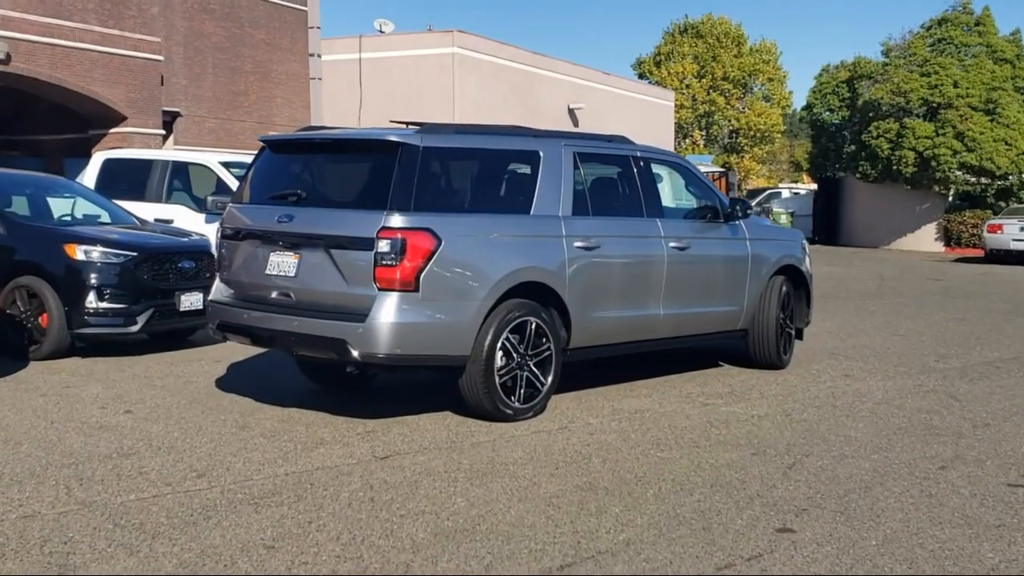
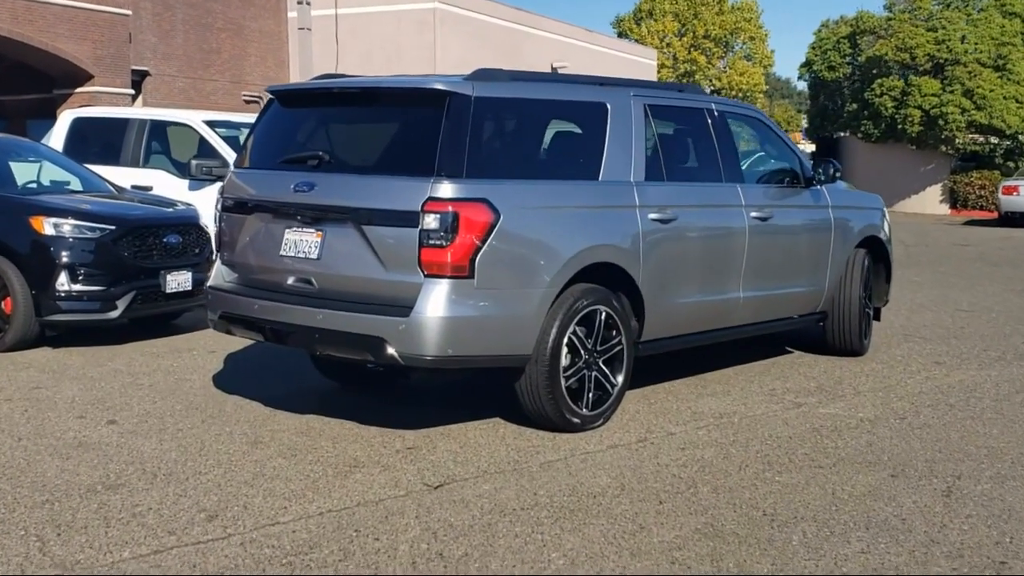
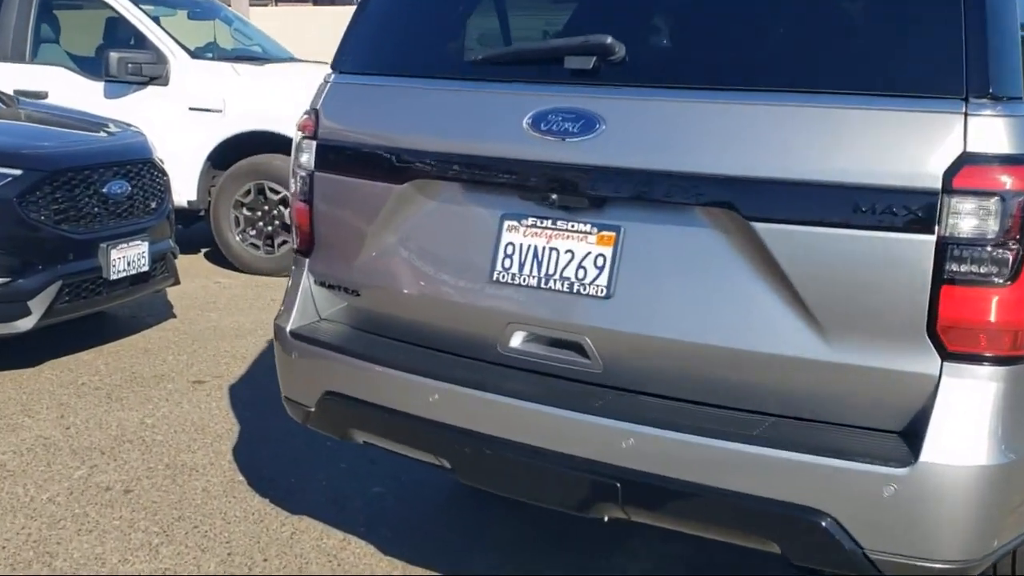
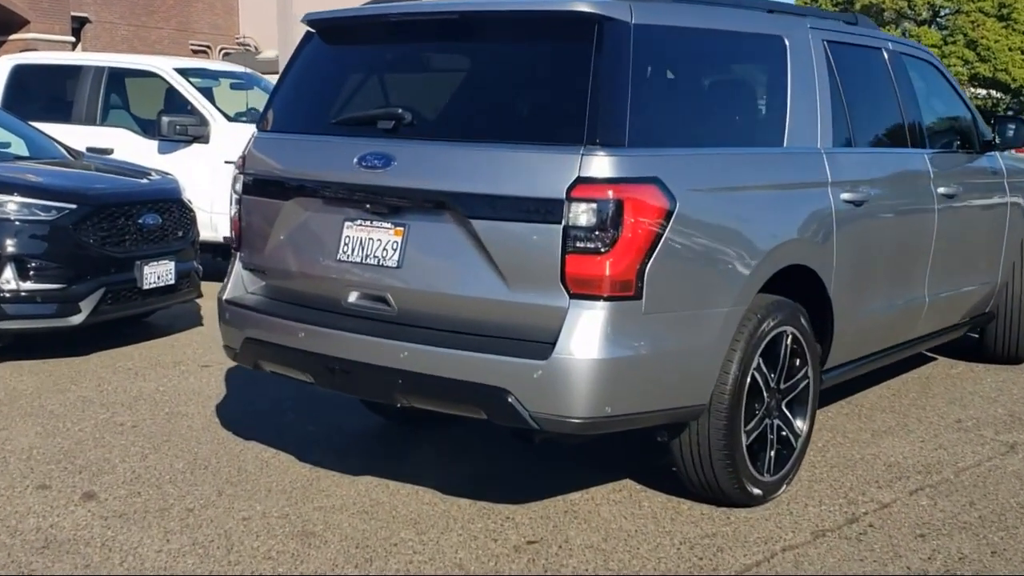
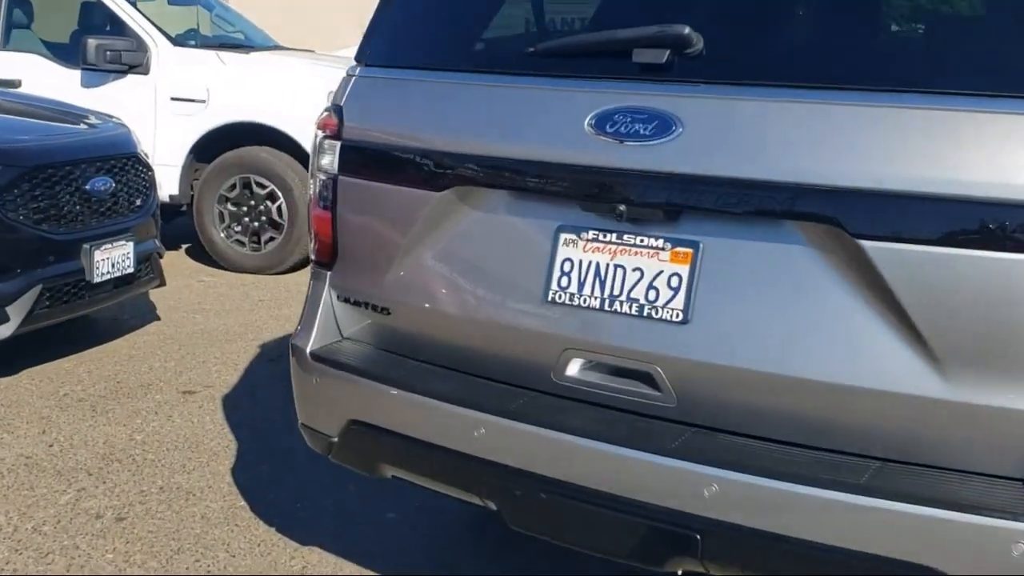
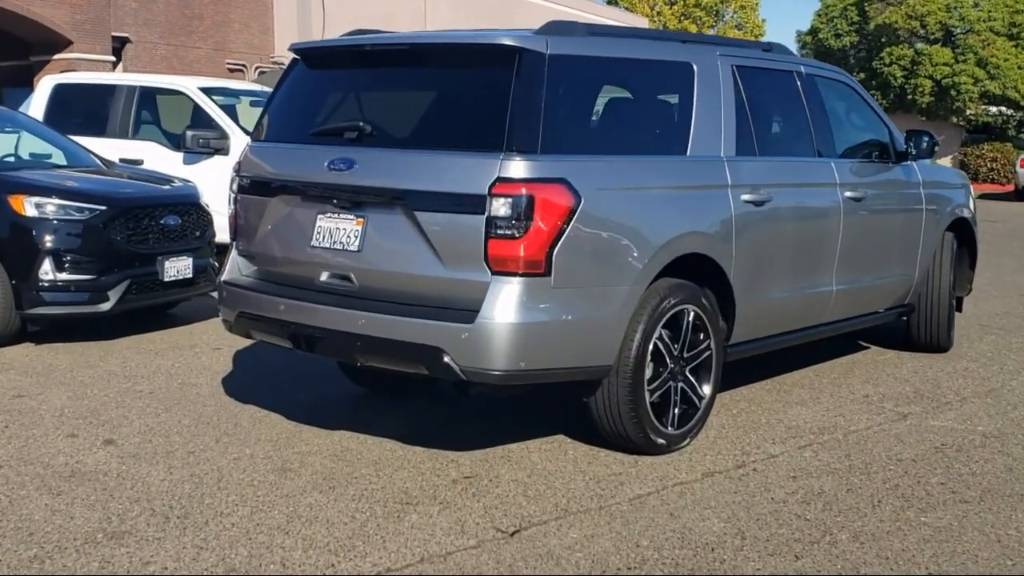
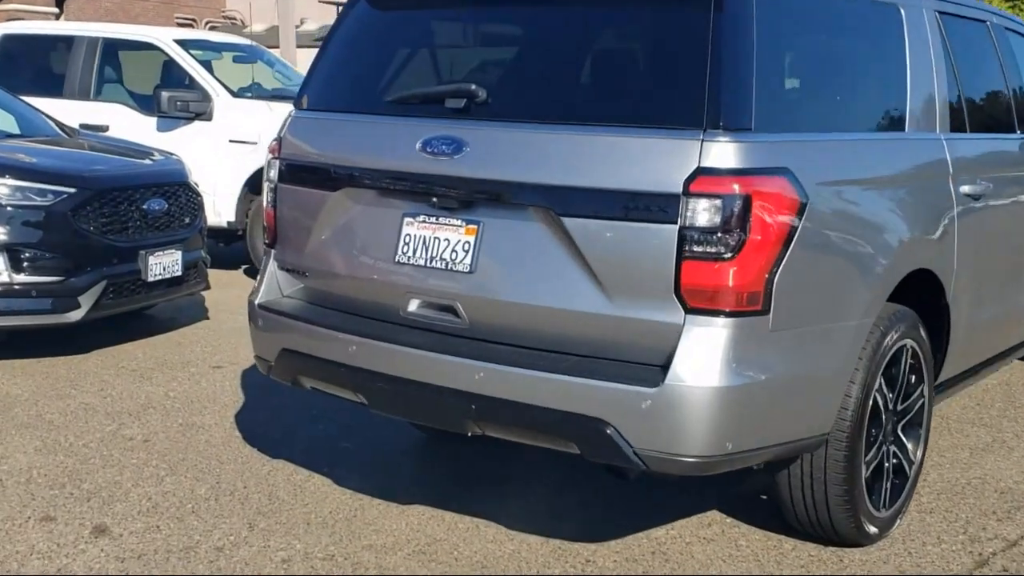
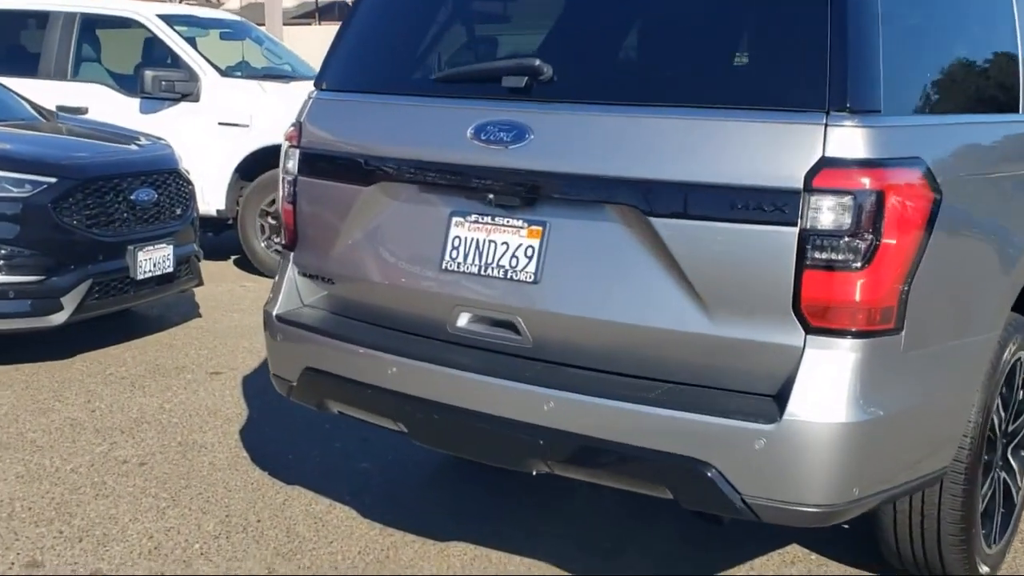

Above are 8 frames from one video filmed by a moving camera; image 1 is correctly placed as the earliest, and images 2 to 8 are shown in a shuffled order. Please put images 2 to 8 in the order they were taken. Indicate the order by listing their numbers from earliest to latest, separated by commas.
2, 6, 4, 7, 8, 3, 5
